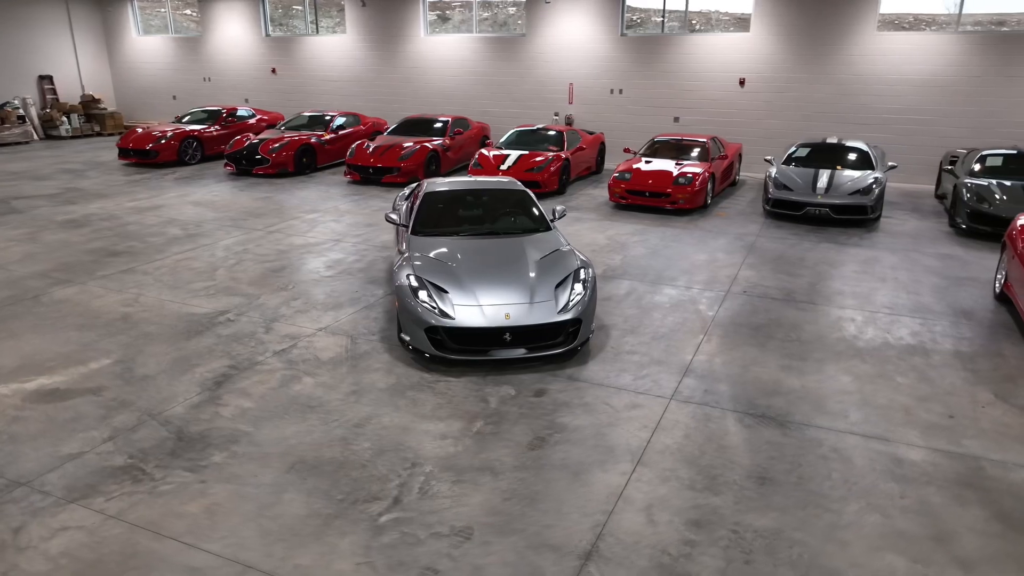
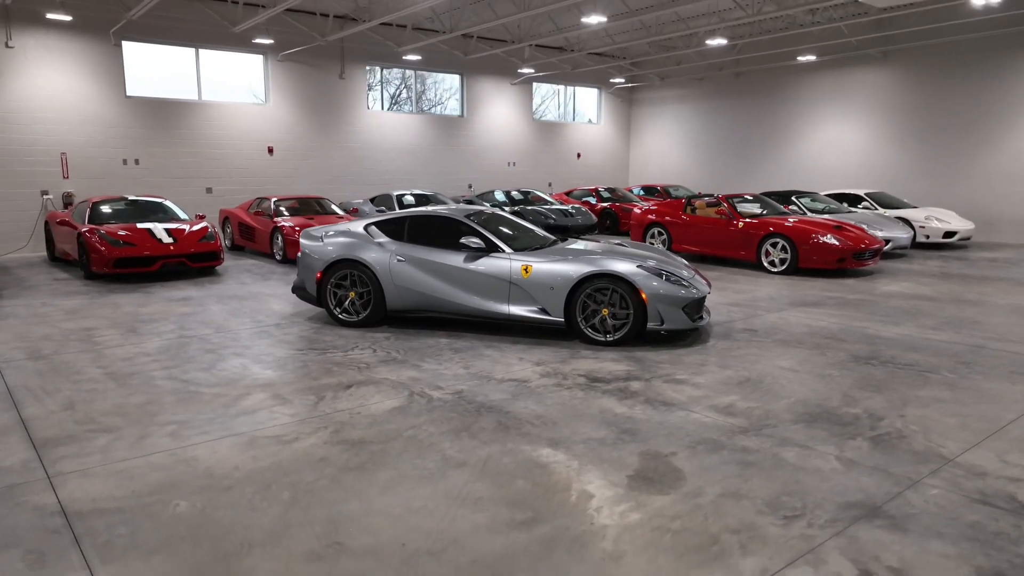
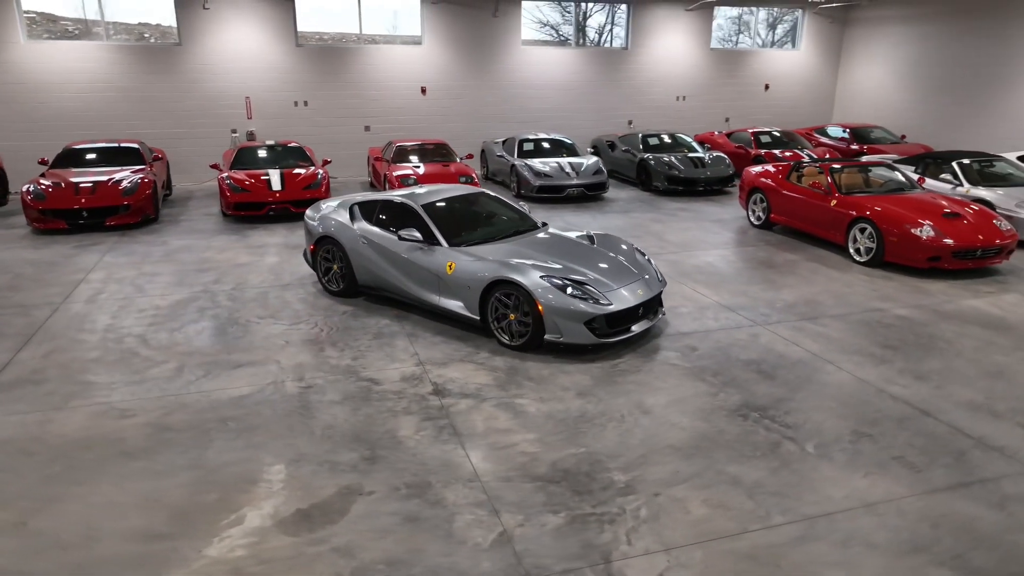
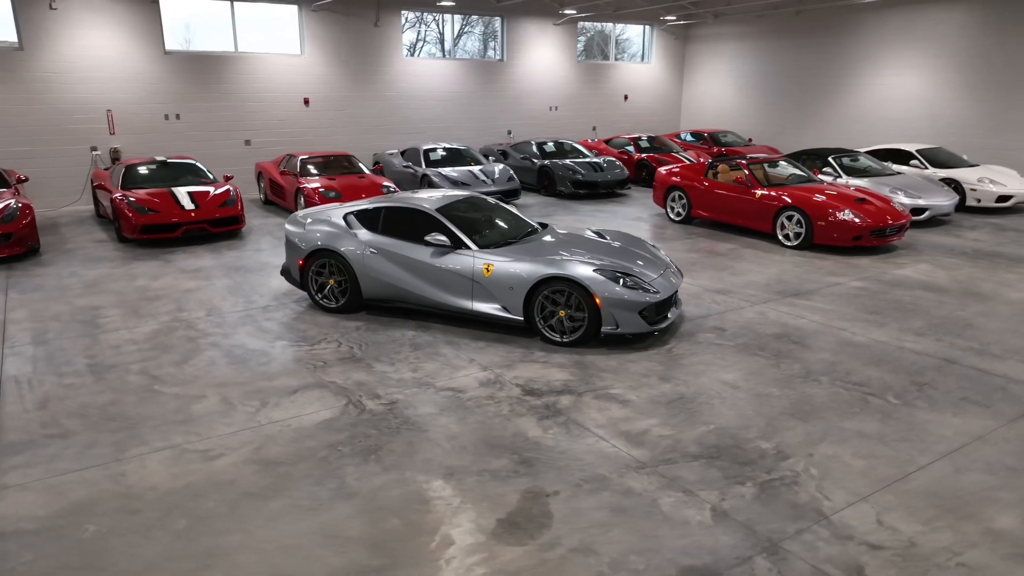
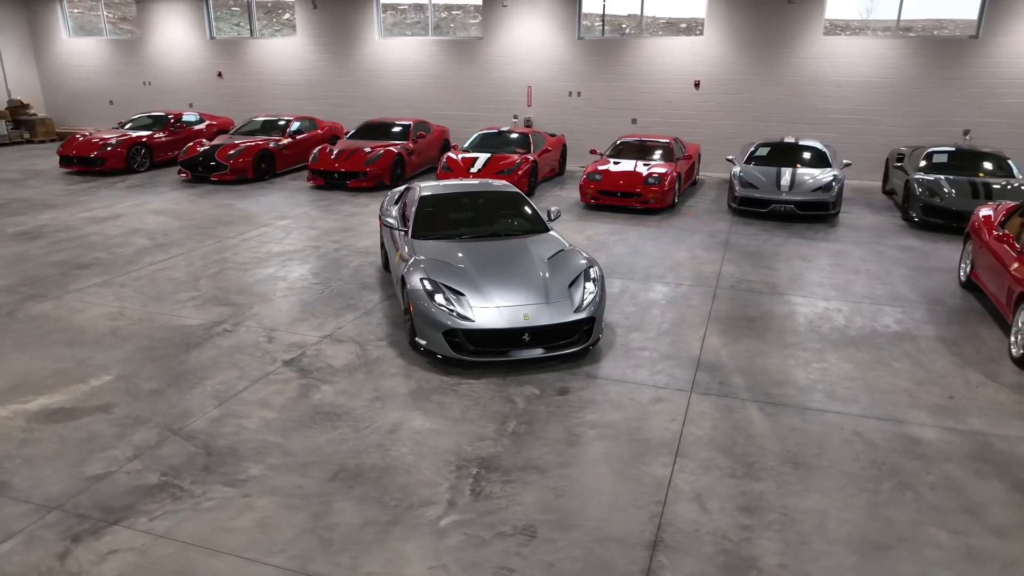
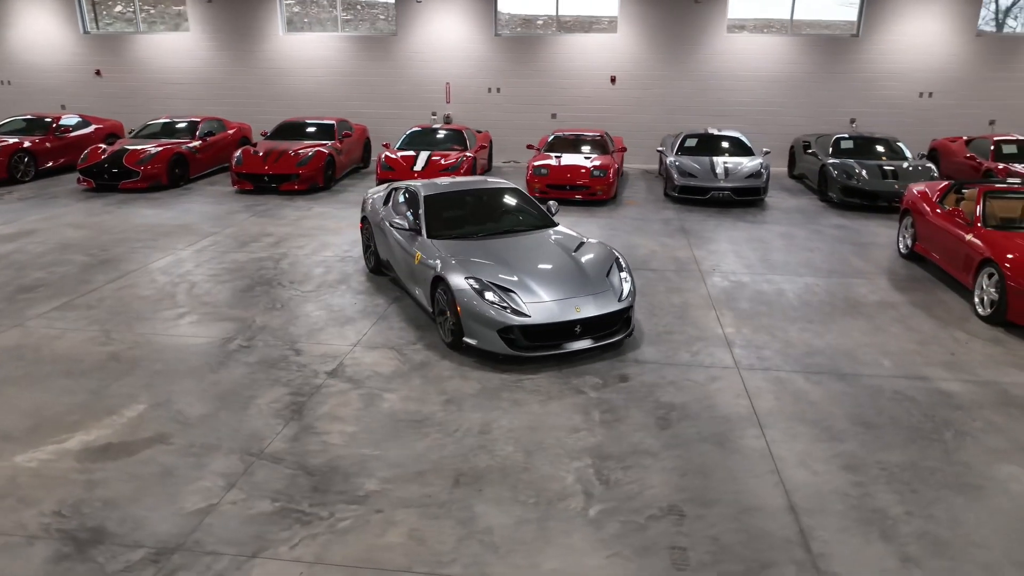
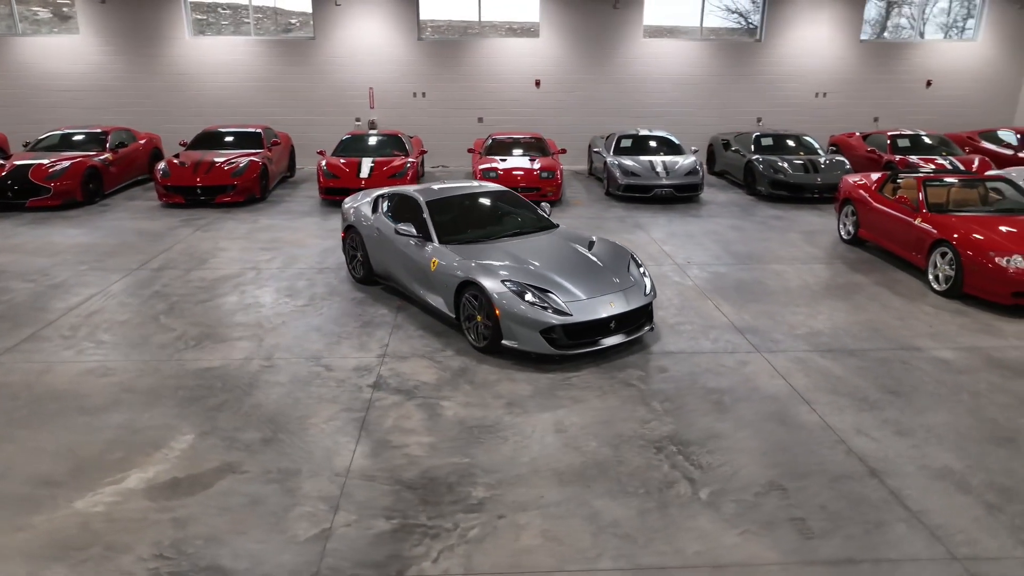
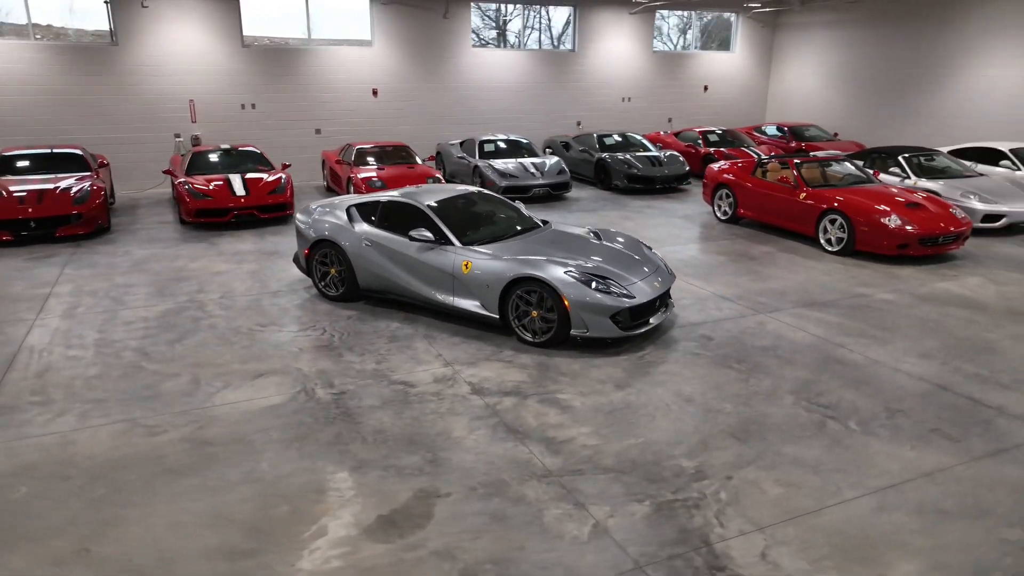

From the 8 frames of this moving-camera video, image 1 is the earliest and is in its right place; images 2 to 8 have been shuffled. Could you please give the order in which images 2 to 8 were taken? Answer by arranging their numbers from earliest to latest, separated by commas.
5, 6, 7, 3, 8, 4, 2
